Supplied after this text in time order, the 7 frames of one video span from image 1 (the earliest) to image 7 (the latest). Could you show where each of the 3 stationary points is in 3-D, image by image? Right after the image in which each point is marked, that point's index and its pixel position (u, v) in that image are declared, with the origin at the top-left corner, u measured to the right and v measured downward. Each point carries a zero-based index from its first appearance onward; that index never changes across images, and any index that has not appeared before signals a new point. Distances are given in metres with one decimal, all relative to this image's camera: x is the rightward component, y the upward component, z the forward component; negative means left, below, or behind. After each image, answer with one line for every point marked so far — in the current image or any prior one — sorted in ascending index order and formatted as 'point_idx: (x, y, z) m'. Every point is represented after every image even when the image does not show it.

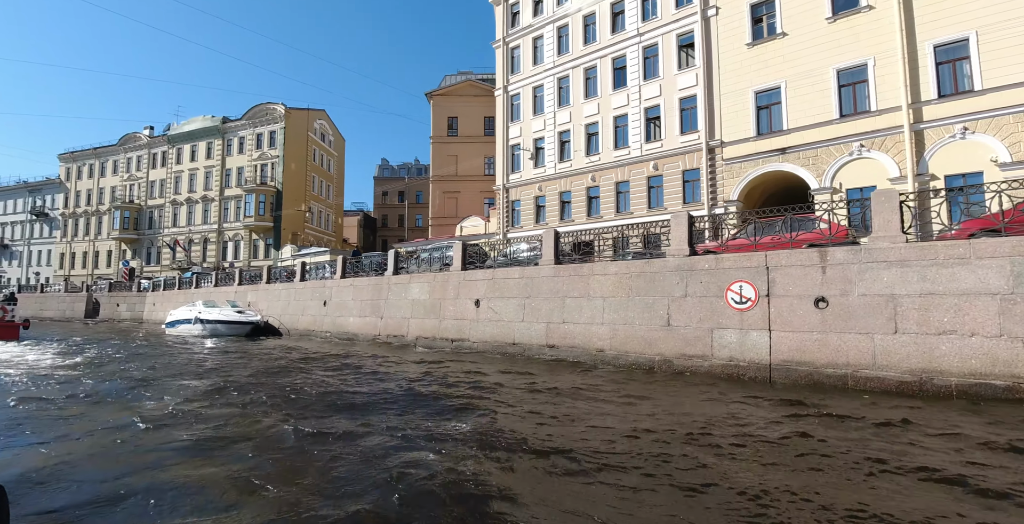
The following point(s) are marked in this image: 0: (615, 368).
0: (+2.0, -2.0, +10.3) m
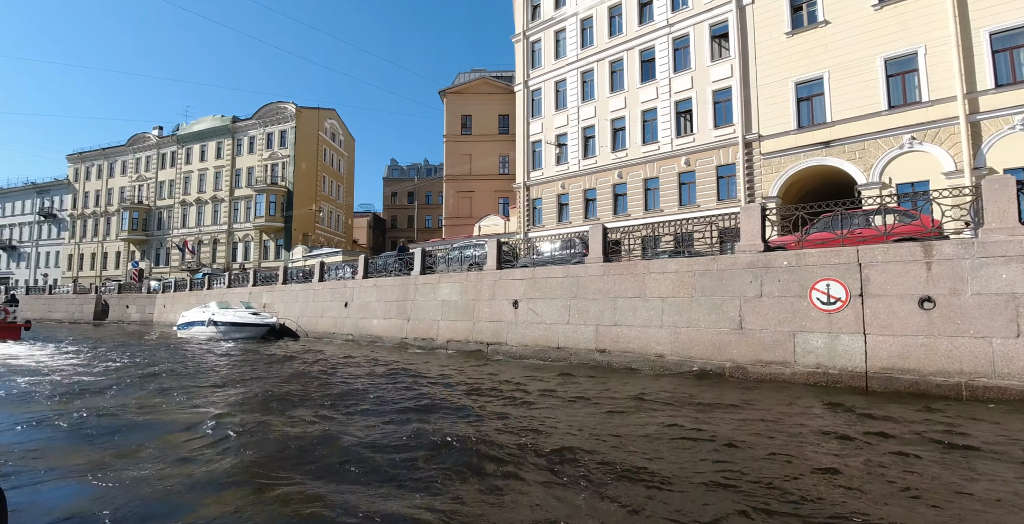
0: (+3.0, -2.0, +9.4) m
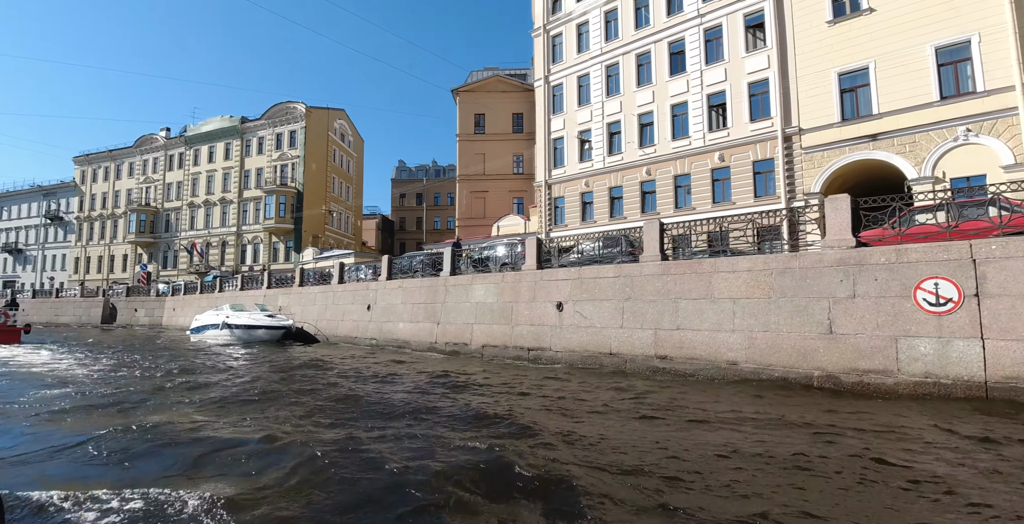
0: (+3.9, -1.9, +8.5) m
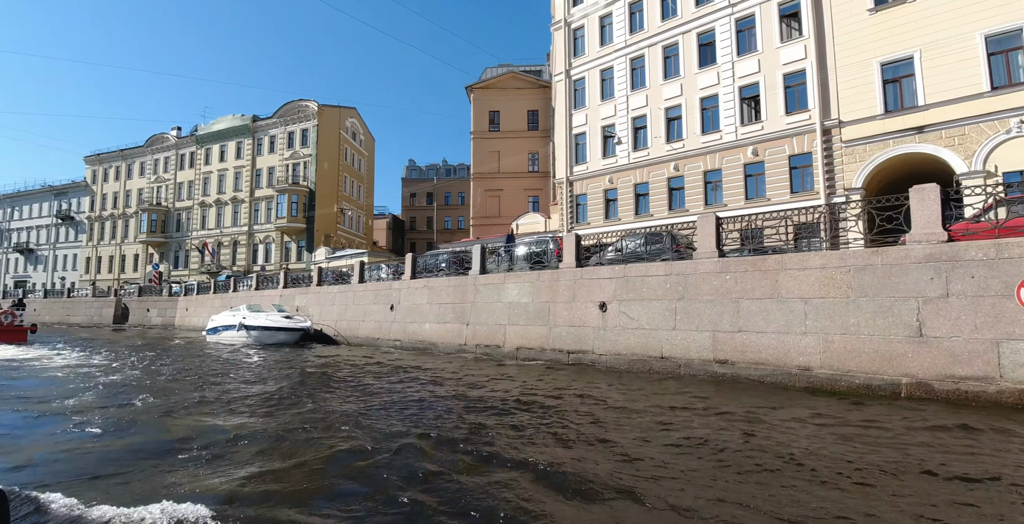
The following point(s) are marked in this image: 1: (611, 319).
0: (+4.7, -1.9, +7.7) m
1: (+2.0, -1.2, +10.7) m
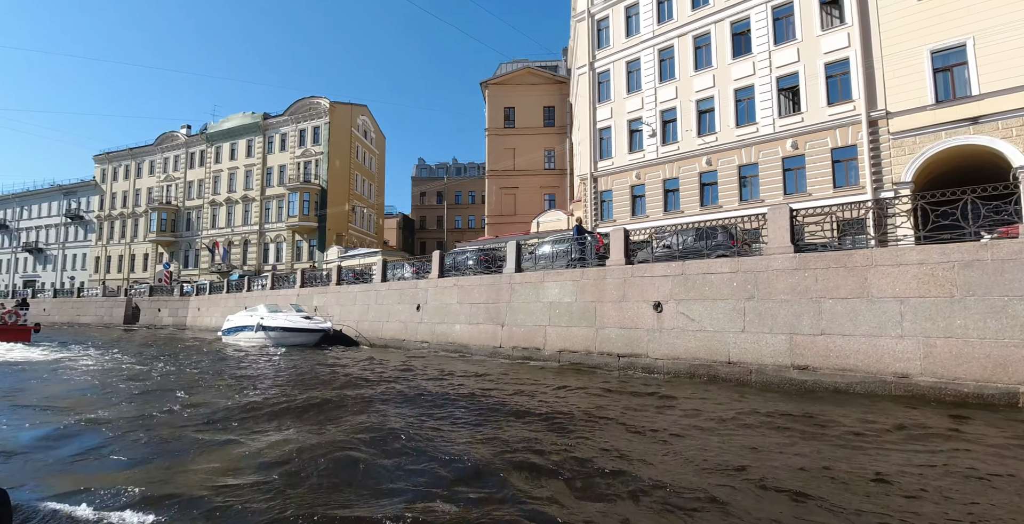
0: (+5.6, -1.8, +6.9) m
1: (+2.9, -1.1, +9.9) m
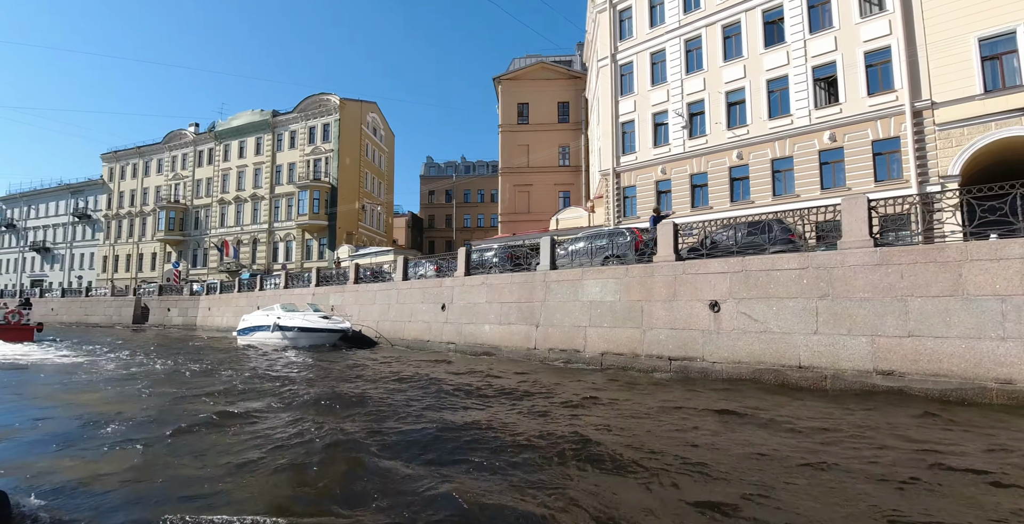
0: (+6.4, -1.8, +6.2) m
1: (+3.7, -1.0, +9.2) m
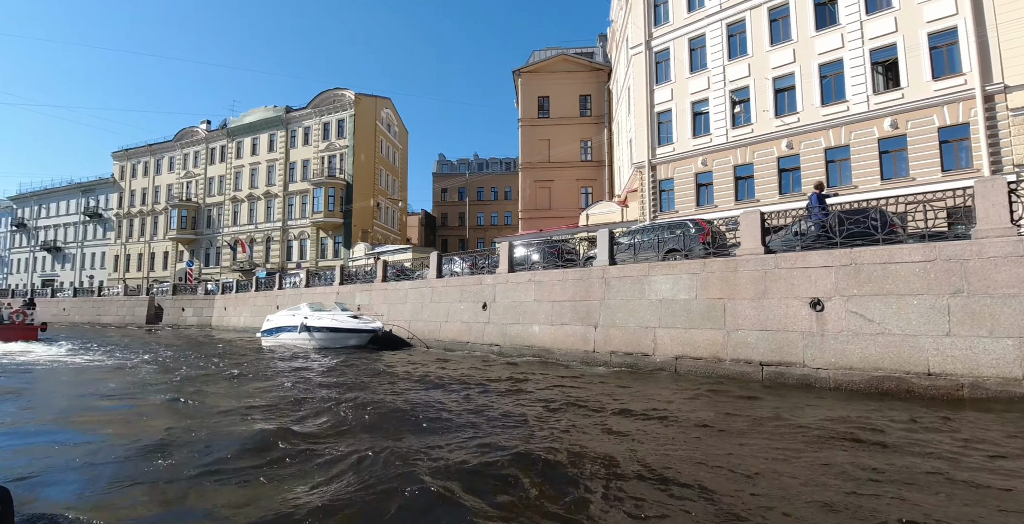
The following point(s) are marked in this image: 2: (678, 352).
0: (+7.5, -1.6, +5.1) m
1: (+4.9, -0.9, +8.2) m
2: (+3.1, -1.7, +9.9) m
